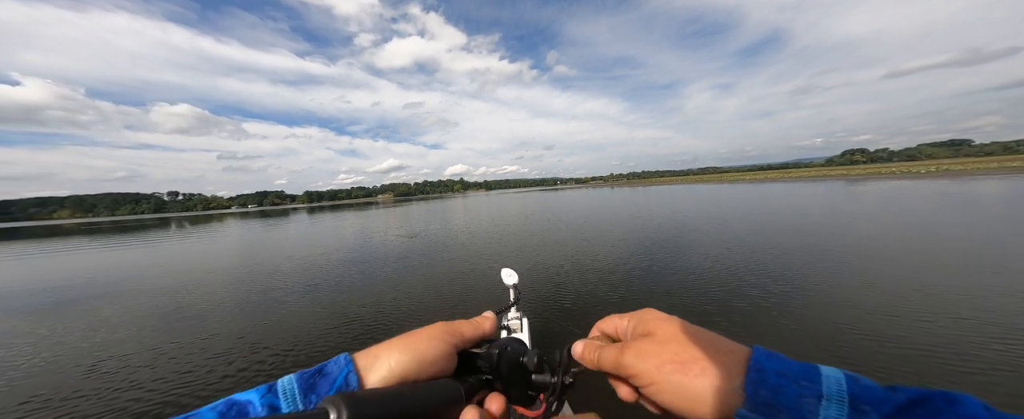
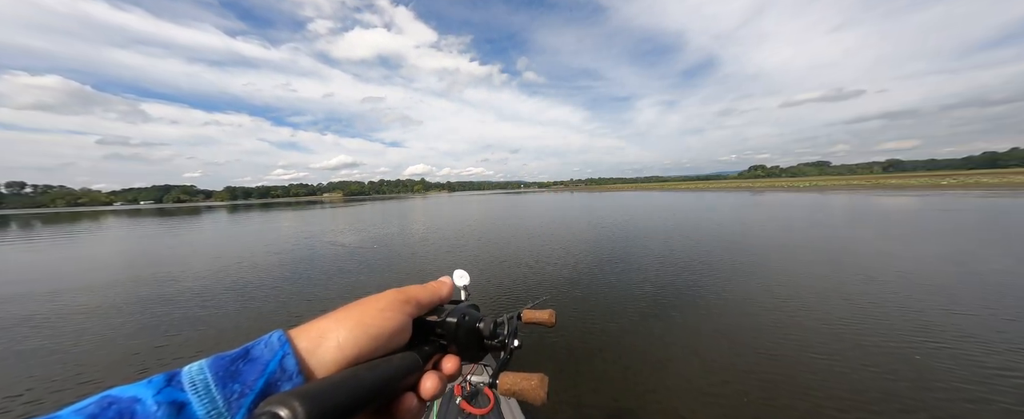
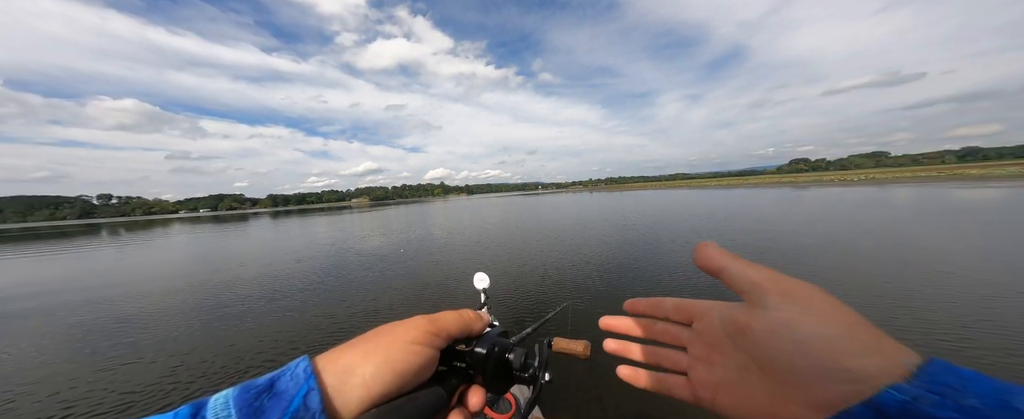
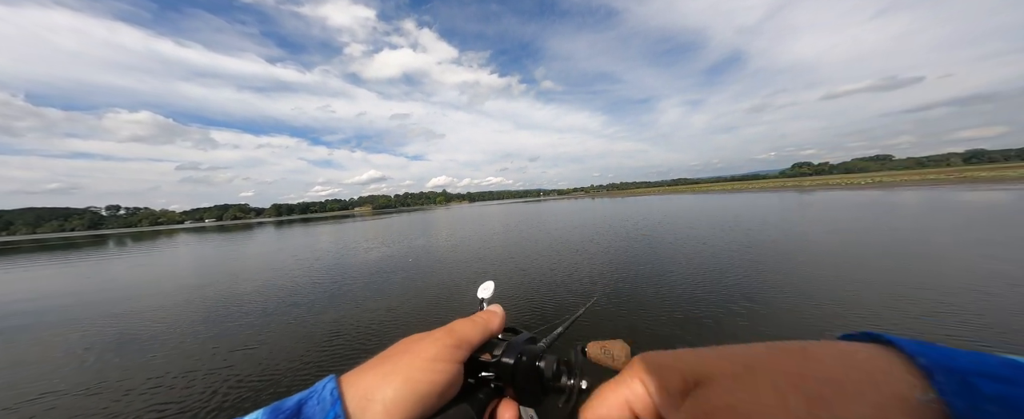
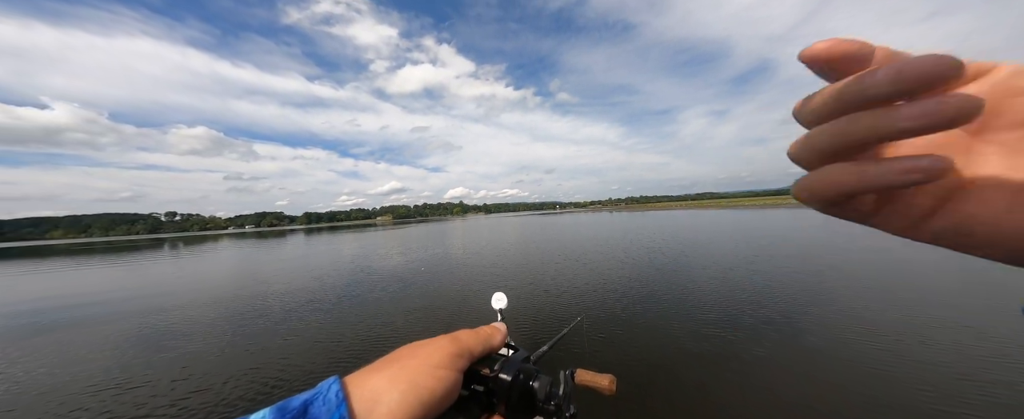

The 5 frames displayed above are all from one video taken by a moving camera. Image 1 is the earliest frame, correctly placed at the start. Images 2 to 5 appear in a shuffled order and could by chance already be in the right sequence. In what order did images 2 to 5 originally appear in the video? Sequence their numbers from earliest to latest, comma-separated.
2, 3, 5, 4
